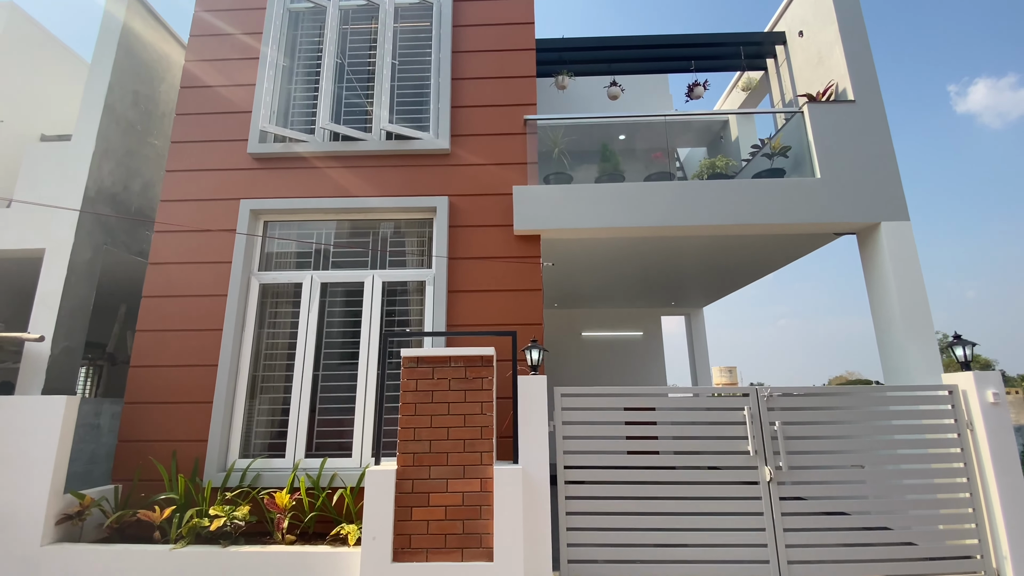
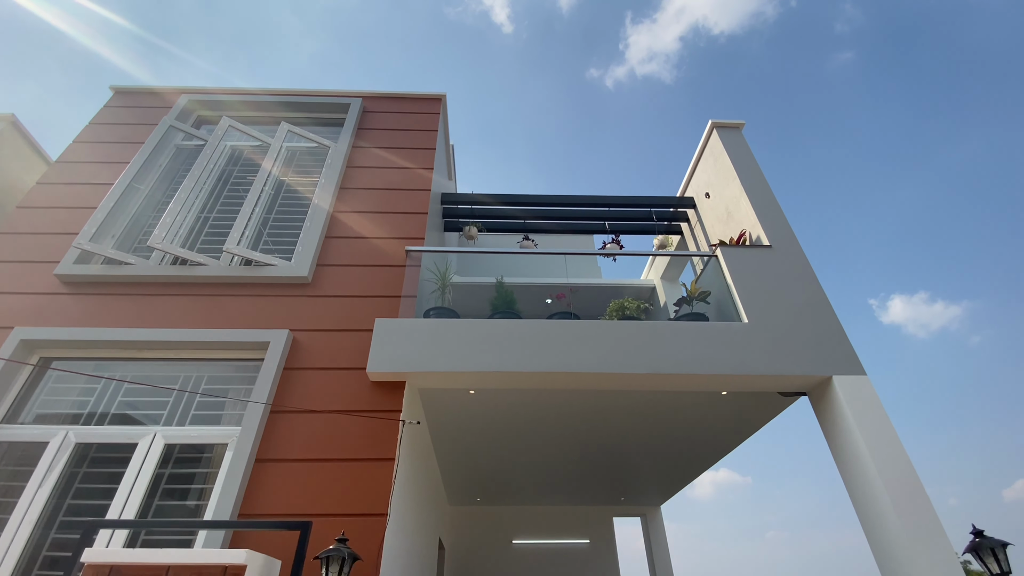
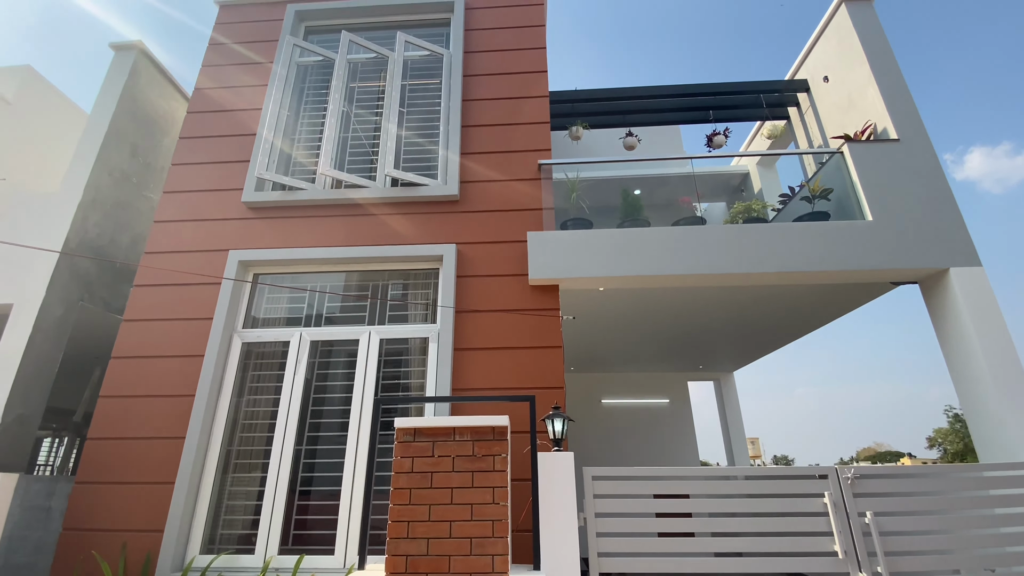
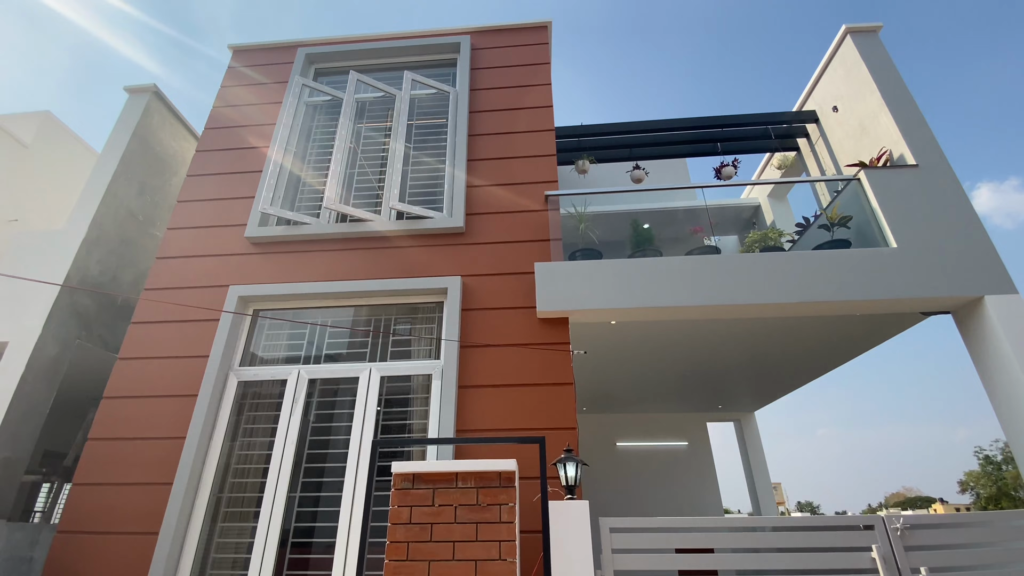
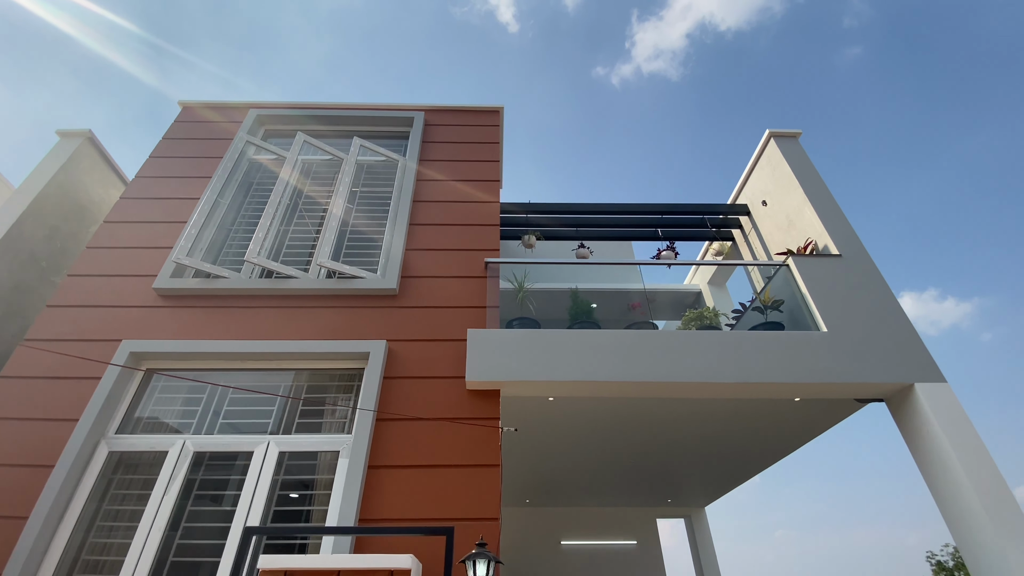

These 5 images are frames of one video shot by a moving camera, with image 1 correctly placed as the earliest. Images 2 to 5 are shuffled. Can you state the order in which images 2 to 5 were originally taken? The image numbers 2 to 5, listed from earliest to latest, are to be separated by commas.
3, 4, 5, 2
